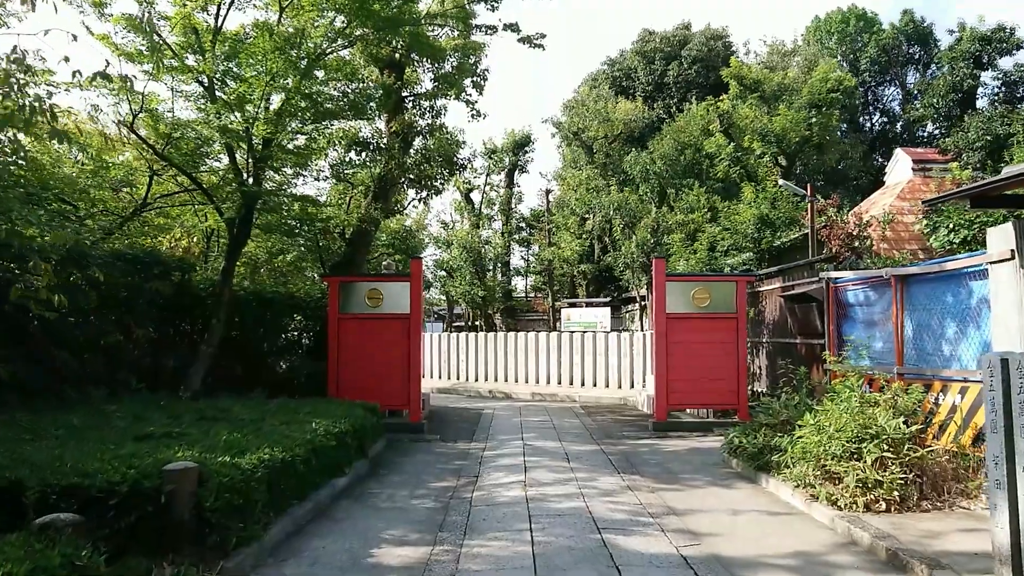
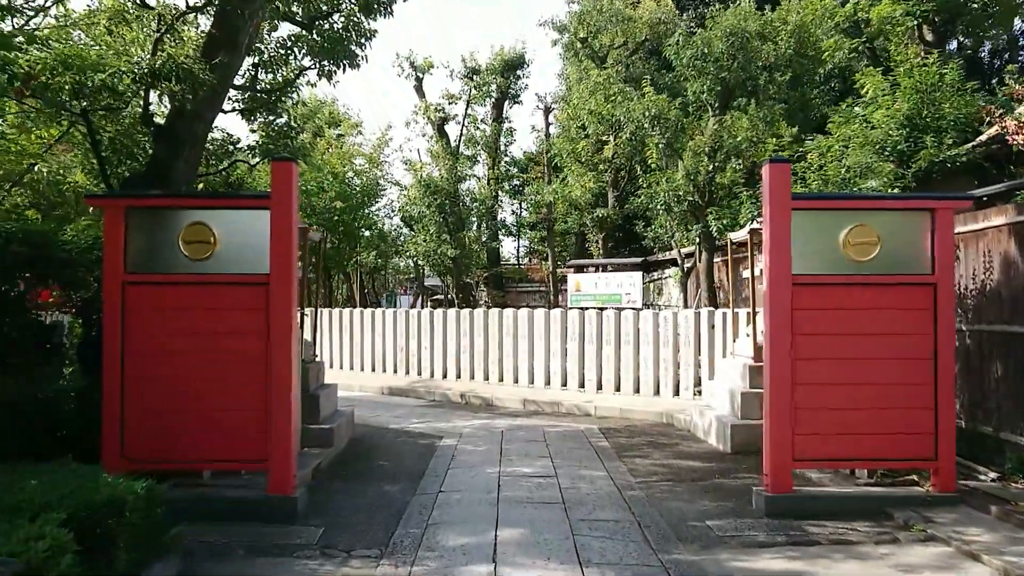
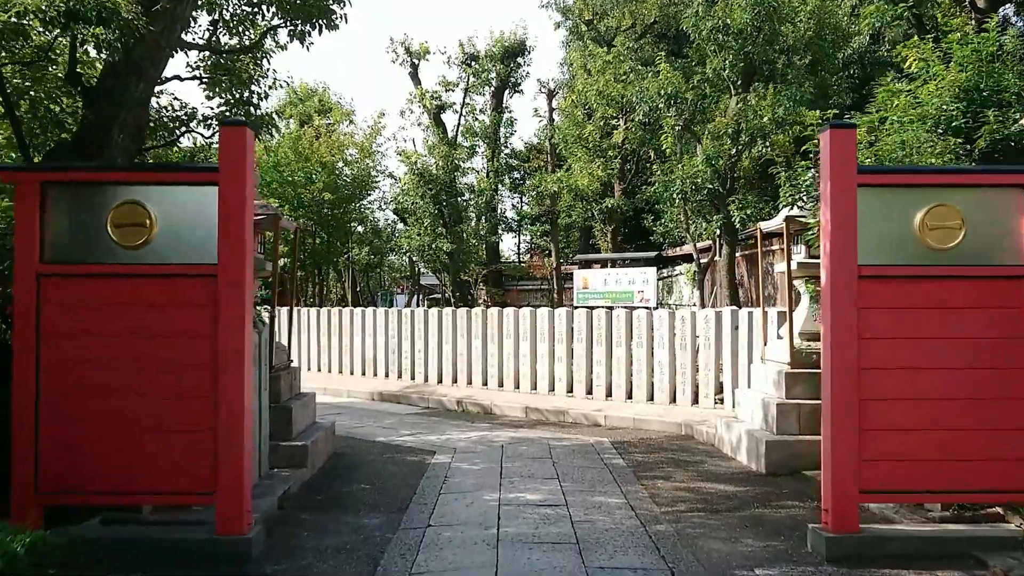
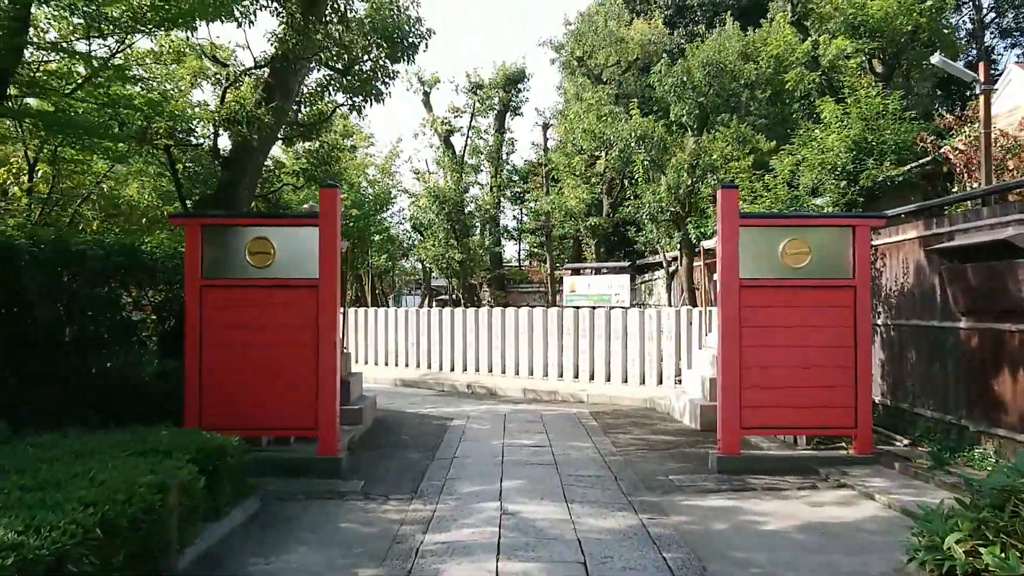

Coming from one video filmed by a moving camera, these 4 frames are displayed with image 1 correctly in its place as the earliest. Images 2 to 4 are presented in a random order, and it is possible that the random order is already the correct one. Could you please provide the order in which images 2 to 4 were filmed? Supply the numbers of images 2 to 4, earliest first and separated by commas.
4, 2, 3
